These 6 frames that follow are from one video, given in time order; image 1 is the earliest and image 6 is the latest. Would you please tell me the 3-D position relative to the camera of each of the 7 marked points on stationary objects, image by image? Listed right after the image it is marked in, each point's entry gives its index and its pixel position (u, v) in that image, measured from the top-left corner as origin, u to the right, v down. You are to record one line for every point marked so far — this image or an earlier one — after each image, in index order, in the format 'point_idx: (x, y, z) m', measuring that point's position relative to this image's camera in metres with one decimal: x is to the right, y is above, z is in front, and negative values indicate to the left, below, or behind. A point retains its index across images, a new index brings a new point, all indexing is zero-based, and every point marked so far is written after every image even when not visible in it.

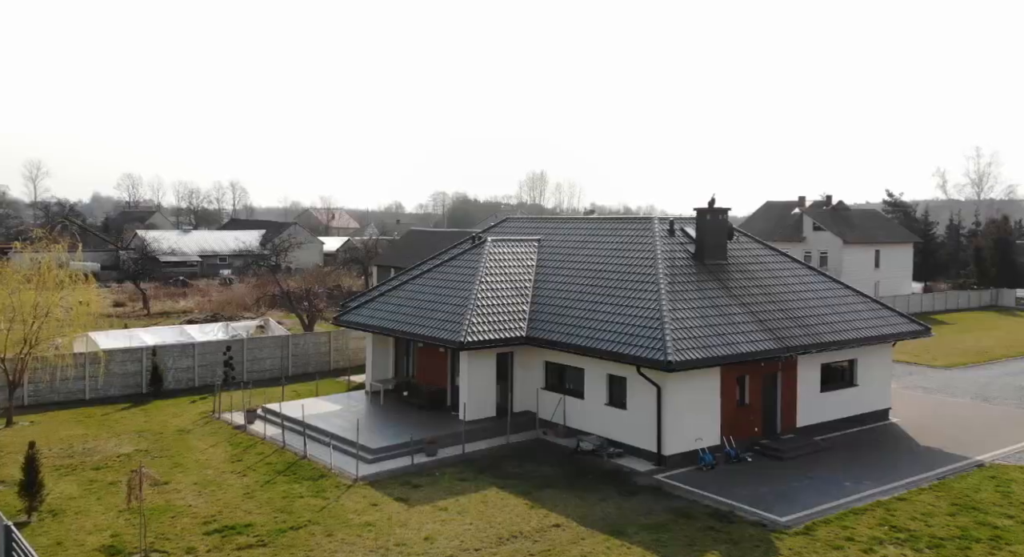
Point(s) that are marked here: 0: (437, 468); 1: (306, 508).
0: (-1.4, -3.6, +17.5) m
1: (-3.4, -3.7, +15.4) m
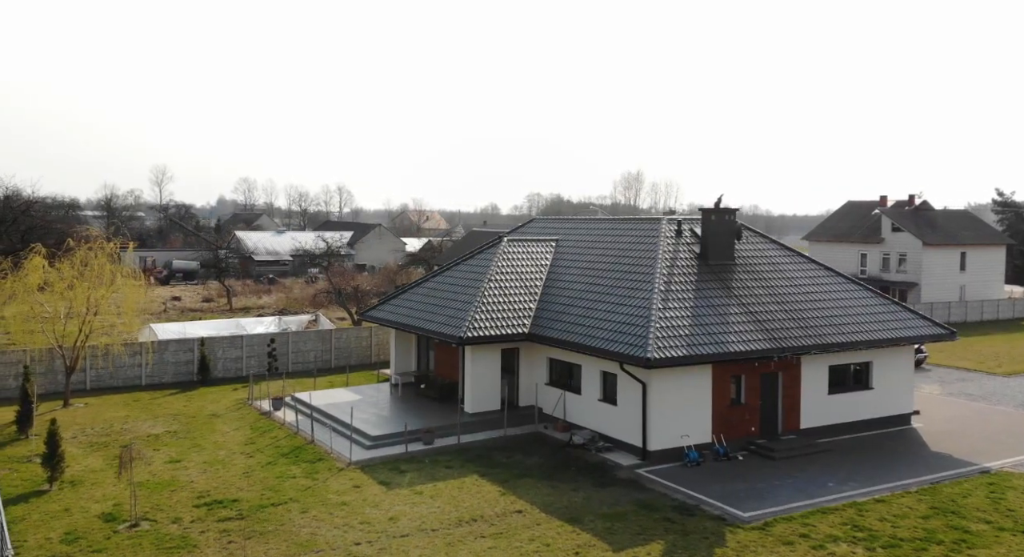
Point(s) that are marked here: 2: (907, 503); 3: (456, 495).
0: (-1.7, -3.5, +18.5) m
1: (-3.9, -3.7, +16.6) m
2: (+6.9, -3.9, +16.6) m
3: (-1.0, -3.8, +16.3) m
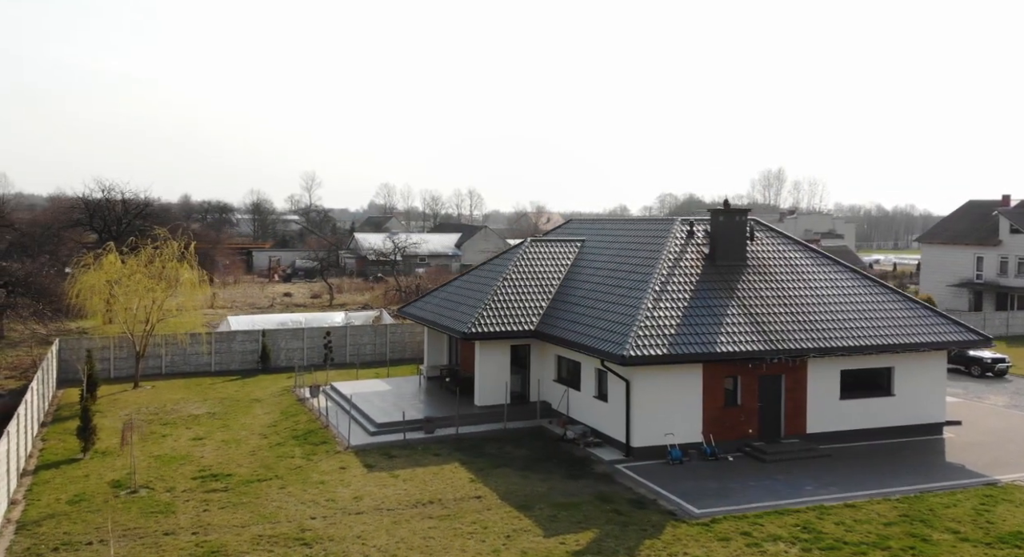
0: (-1.9, -3.5, +19.6) m
1: (-4.4, -3.6, +18.1) m
2: (+6.3, -3.9, +16.3) m
3: (-1.6, -3.7, +17.3) m
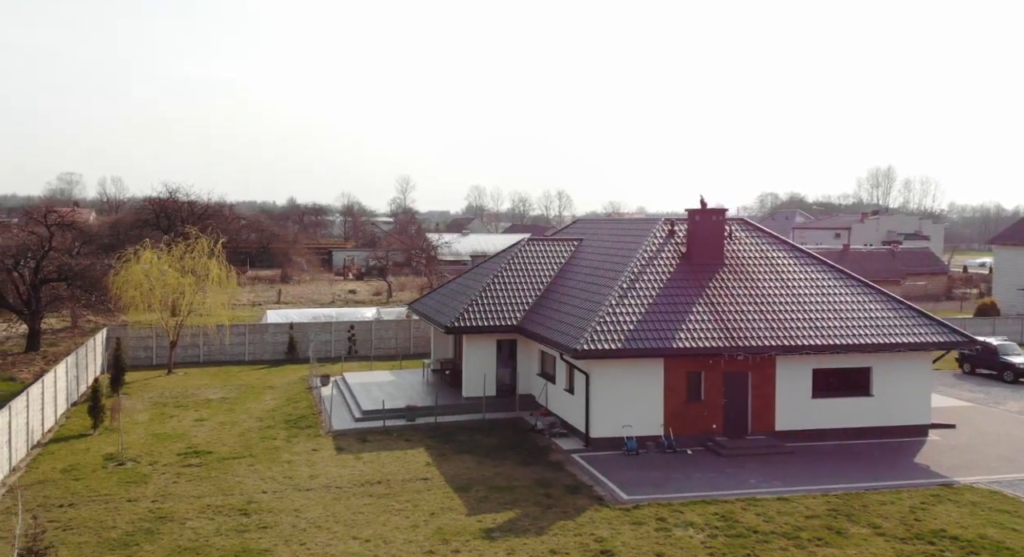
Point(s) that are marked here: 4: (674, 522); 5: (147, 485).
0: (-2.5, -3.4, +20.8) m
1: (-5.2, -3.5, +19.6) m
2: (+5.2, -3.9, +16.5) m
3: (-2.5, -3.6, +18.5) m
4: (+2.7, -4.0, +15.5) m
5: (-6.6, -3.7, +17.1) m
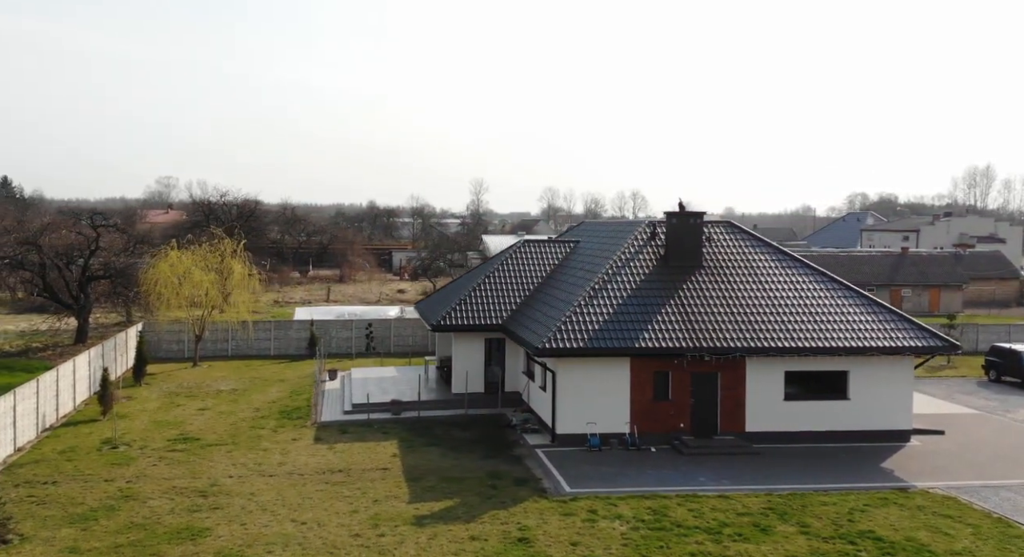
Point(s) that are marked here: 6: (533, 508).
0: (-3.1, -3.3, +21.7) m
1: (-5.8, -3.5, +20.9) m
2: (+4.2, -3.9, +16.7) m
3: (-3.3, -3.6, +19.5) m
4: (+1.6, -4.0, +15.9) m
5: (-7.5, -3.7, +18.4) m
6: (+0.4, -4.0, +16.2) m
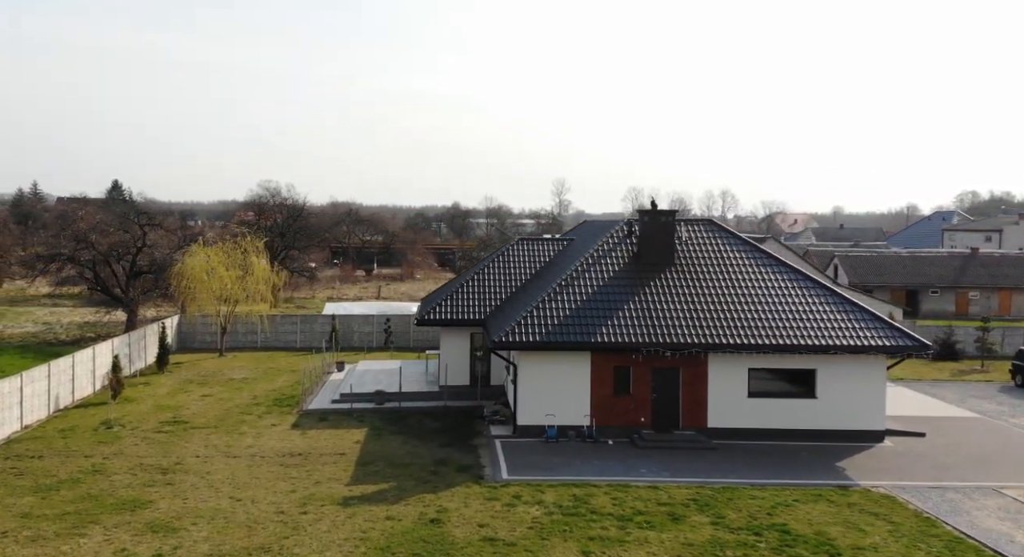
0: (-3.7, -3.2, +22.8) m
1: (-6.5, -3.3, +22.2) m
2: (+2.9, -3.8, +17.0) m
3: (-4.1, -3.5, +20.5) m
4: (+0.3, -3.9, +16.5) m
5: (-8.5, -3.5, +20.0) m
6: (-0.9, -3.9, +16.8) m
